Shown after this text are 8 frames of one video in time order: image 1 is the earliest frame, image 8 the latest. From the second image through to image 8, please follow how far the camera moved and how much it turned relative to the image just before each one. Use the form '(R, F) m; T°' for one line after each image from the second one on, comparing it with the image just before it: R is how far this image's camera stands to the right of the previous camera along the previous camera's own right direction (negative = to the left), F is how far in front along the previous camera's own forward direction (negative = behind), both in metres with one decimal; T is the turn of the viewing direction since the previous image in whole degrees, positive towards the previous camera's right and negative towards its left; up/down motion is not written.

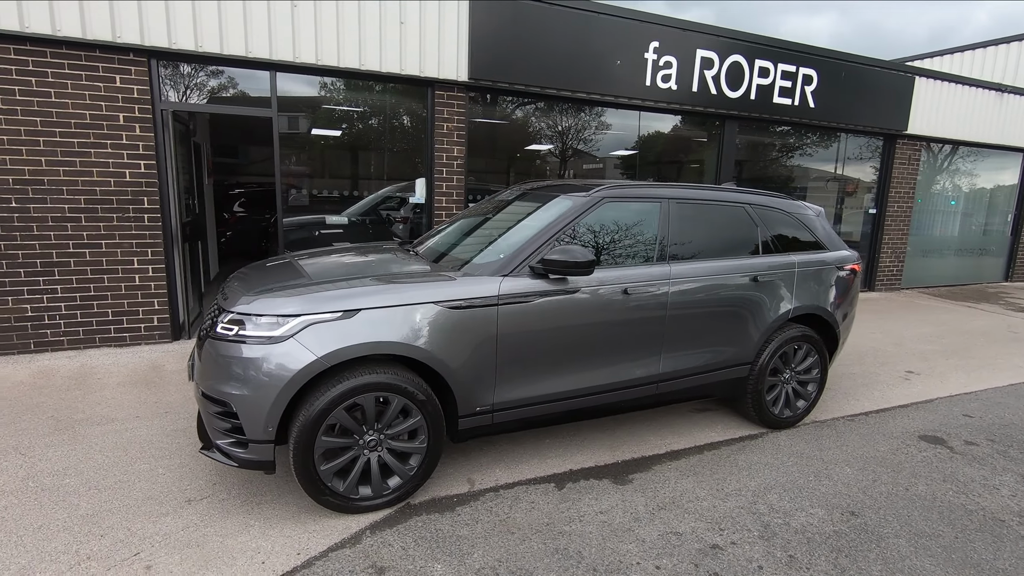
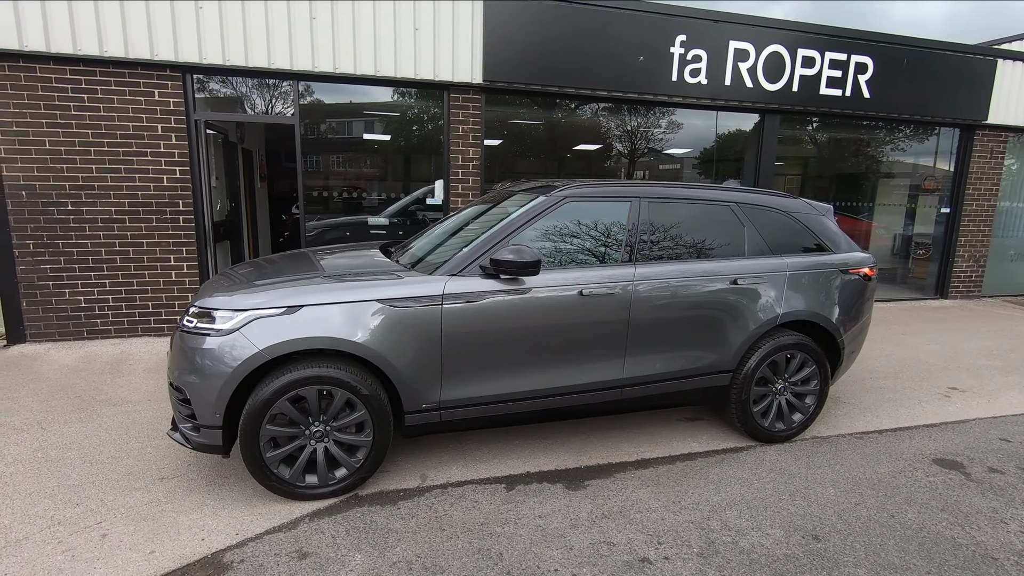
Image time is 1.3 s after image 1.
(+0.7, 0.0) m; -8°
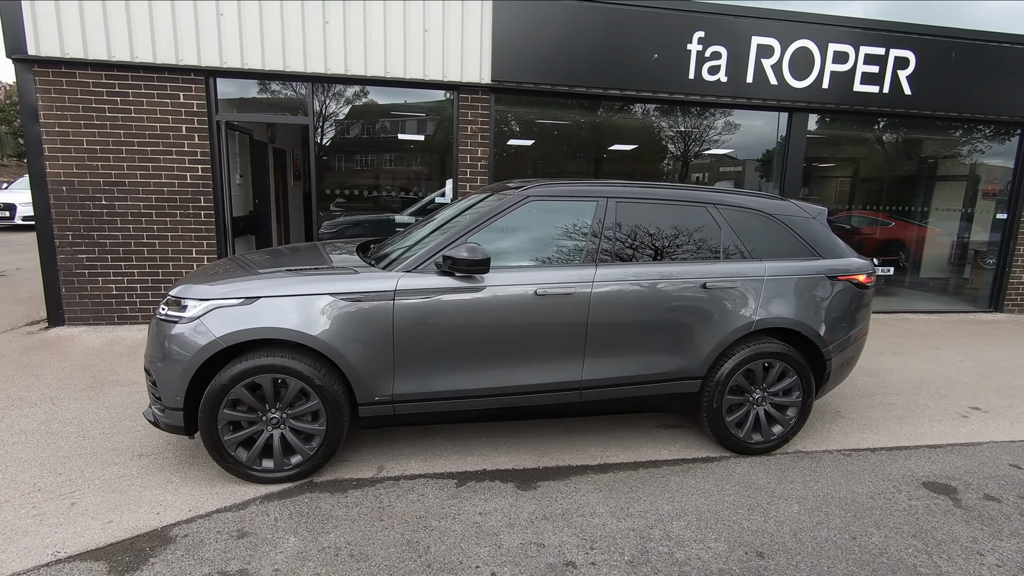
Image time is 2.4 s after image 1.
(+0.6, 0.0) m; -6°
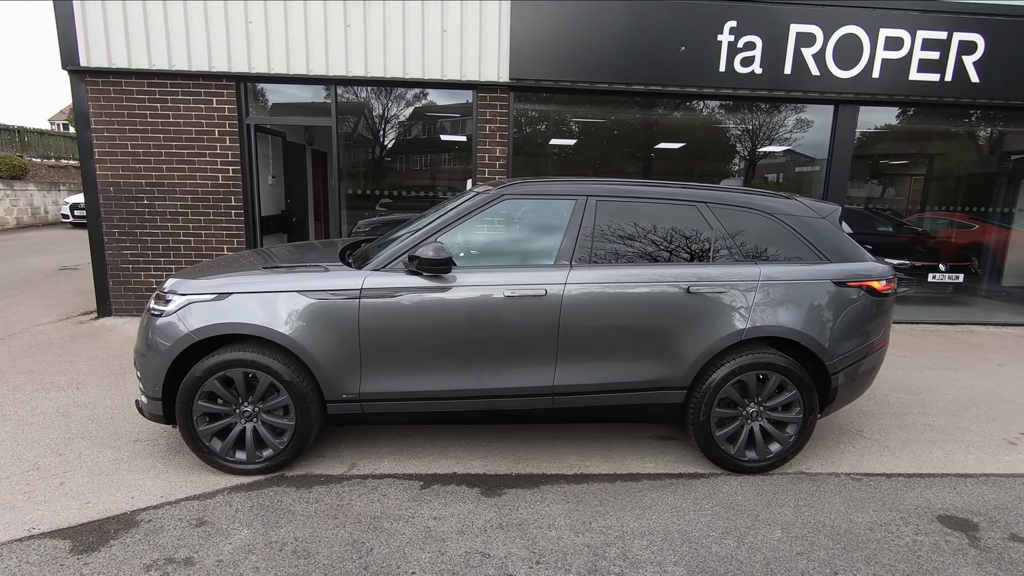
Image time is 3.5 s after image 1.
(+0.5, +0.1) m; -7°
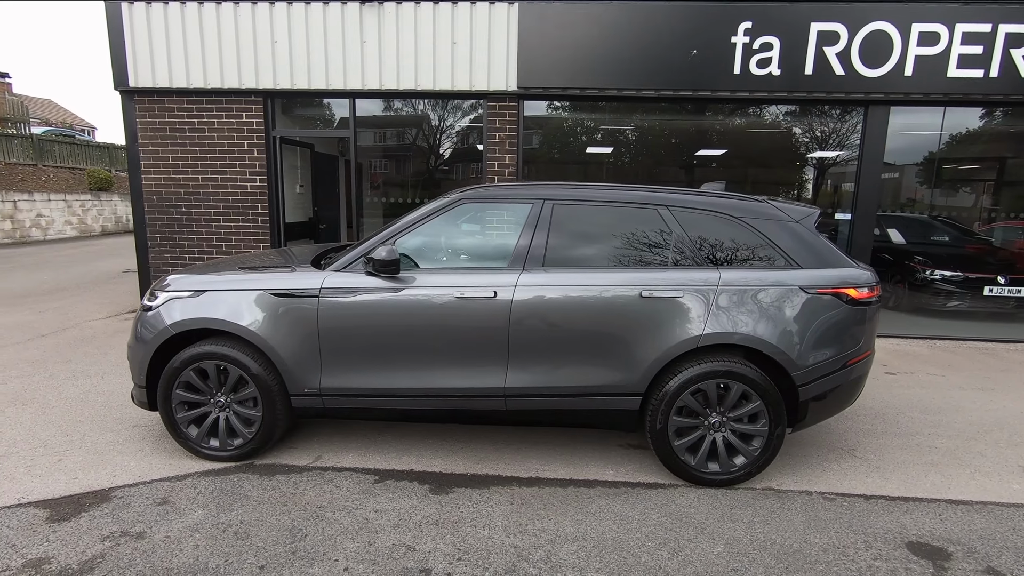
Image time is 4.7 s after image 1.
(+0.6, 0.0) m; -6°
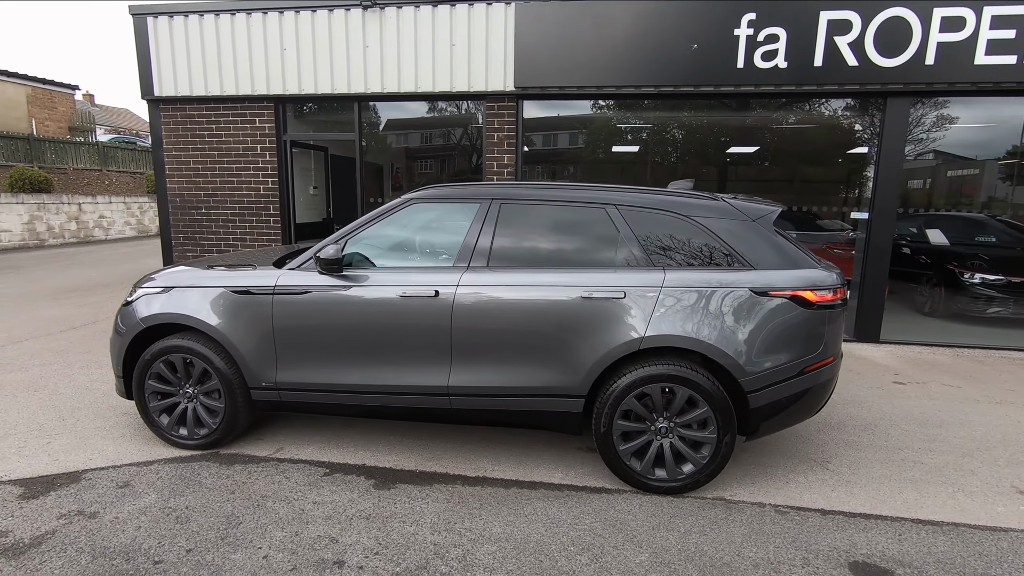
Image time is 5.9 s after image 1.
(+0.6, 0.0) m; -5°
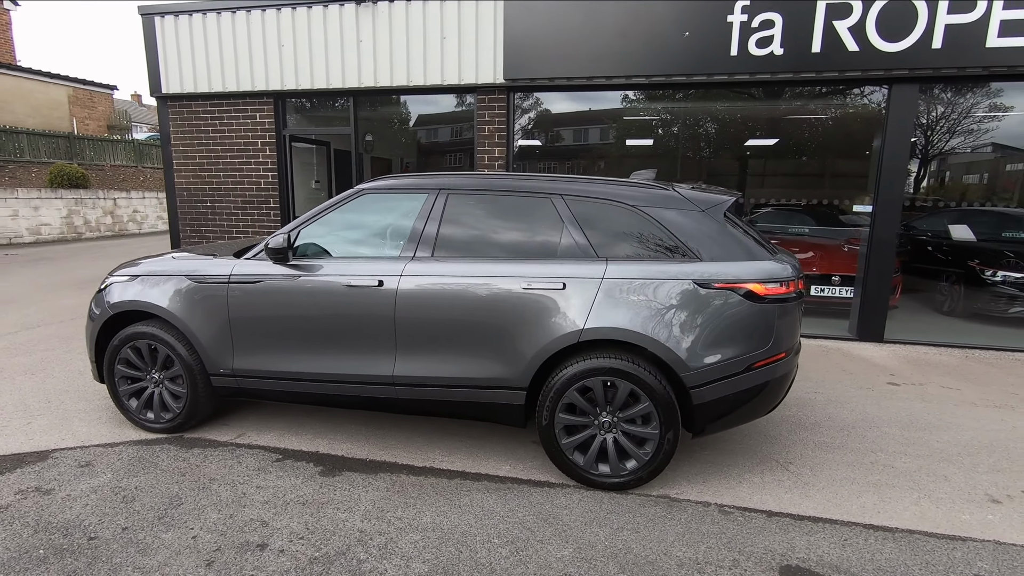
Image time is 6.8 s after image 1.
(+0.5, 0.0) m; -4°
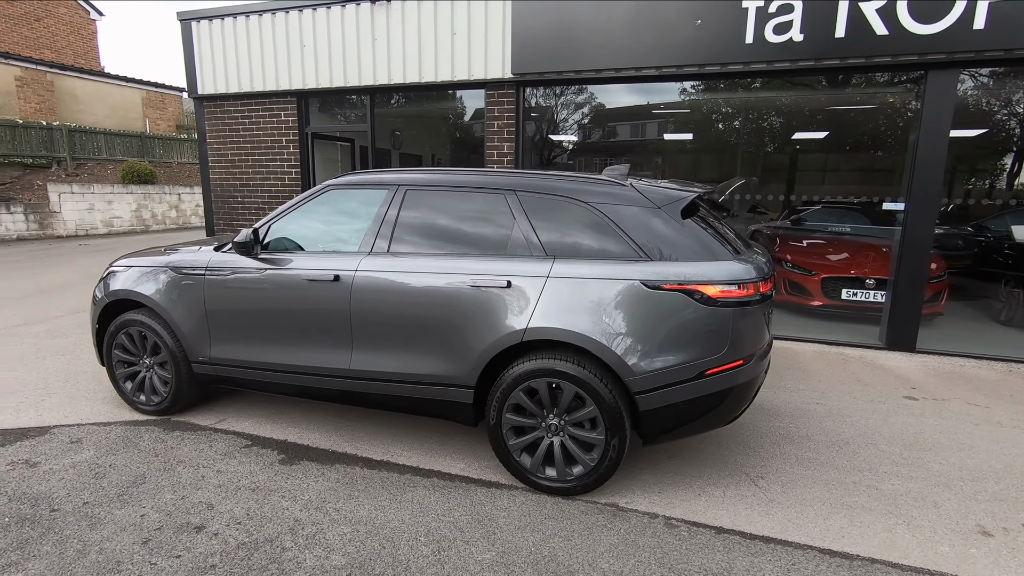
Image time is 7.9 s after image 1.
(+0.6, +0.1) m; -6°
